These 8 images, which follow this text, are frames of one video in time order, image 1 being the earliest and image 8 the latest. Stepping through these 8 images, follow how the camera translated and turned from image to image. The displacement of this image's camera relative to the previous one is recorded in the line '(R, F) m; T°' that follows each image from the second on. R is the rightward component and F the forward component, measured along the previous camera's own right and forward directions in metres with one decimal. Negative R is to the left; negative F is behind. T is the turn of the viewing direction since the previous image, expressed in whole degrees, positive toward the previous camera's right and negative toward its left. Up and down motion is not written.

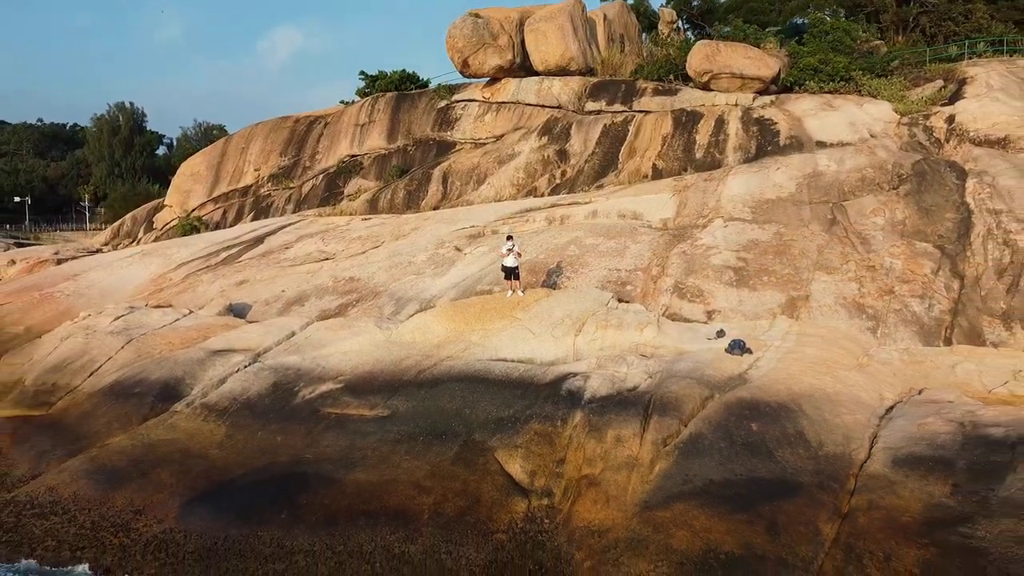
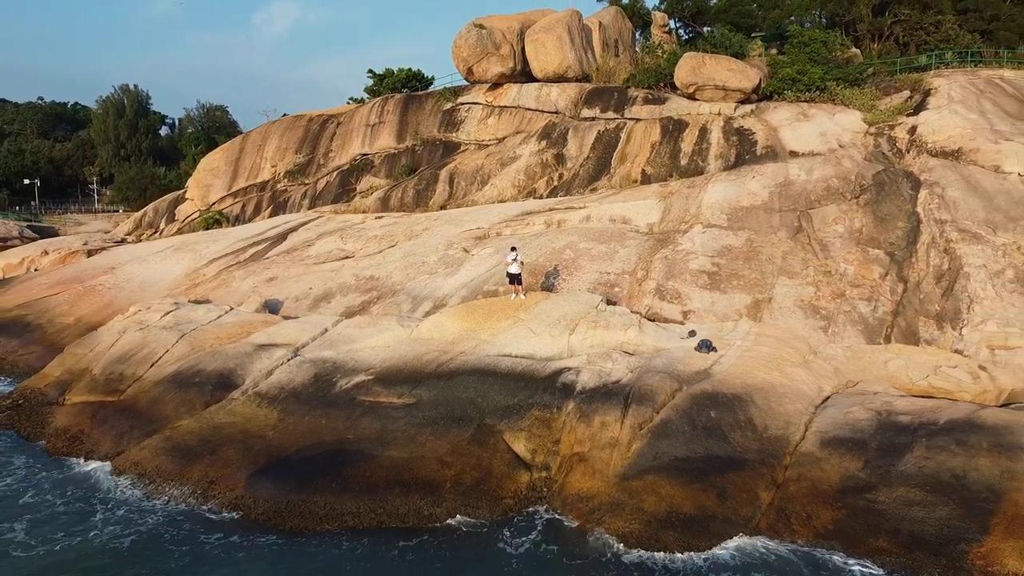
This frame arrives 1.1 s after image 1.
(-0.1, -1.7) m; 0°
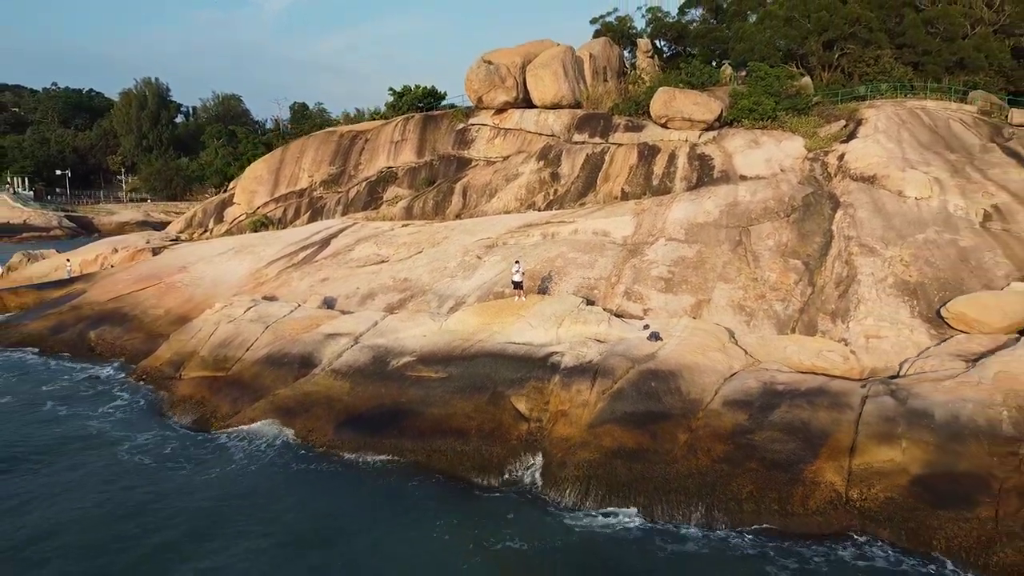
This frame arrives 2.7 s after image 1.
(0.0, -4.1) m; 0°
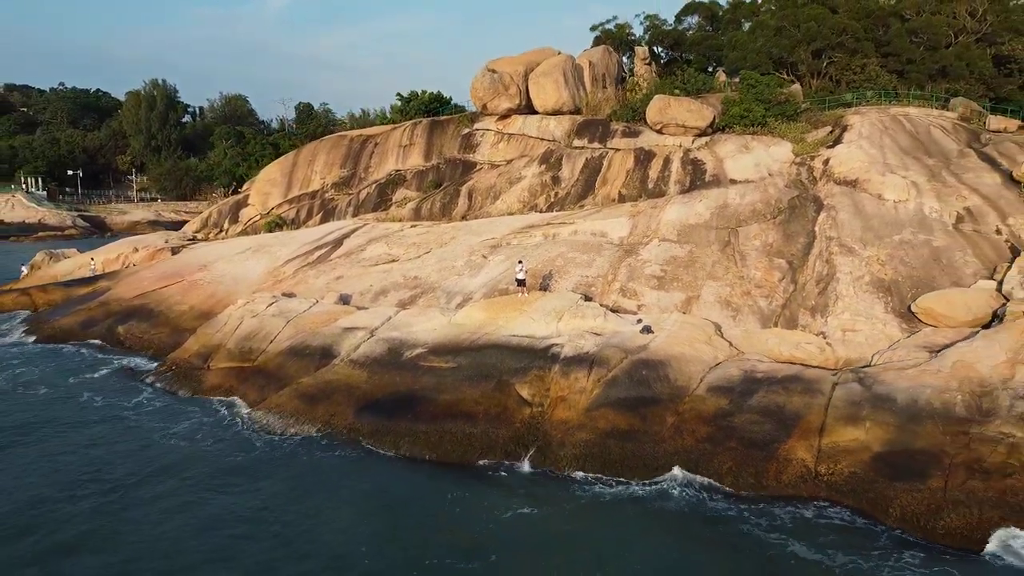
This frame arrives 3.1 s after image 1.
(0.0, -1.3) m; 0°
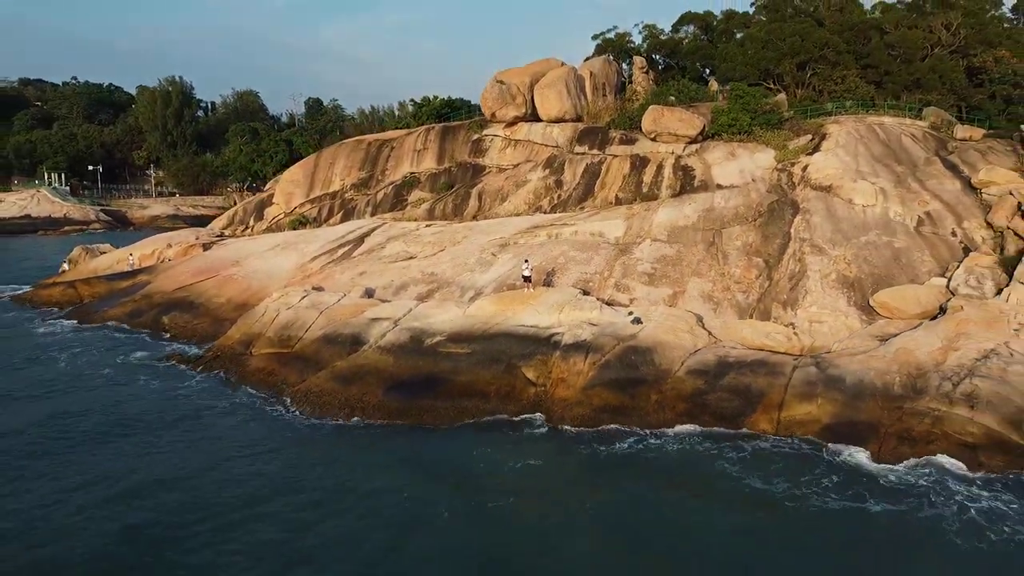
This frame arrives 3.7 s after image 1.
(-0.1, -2.3) m; 0°
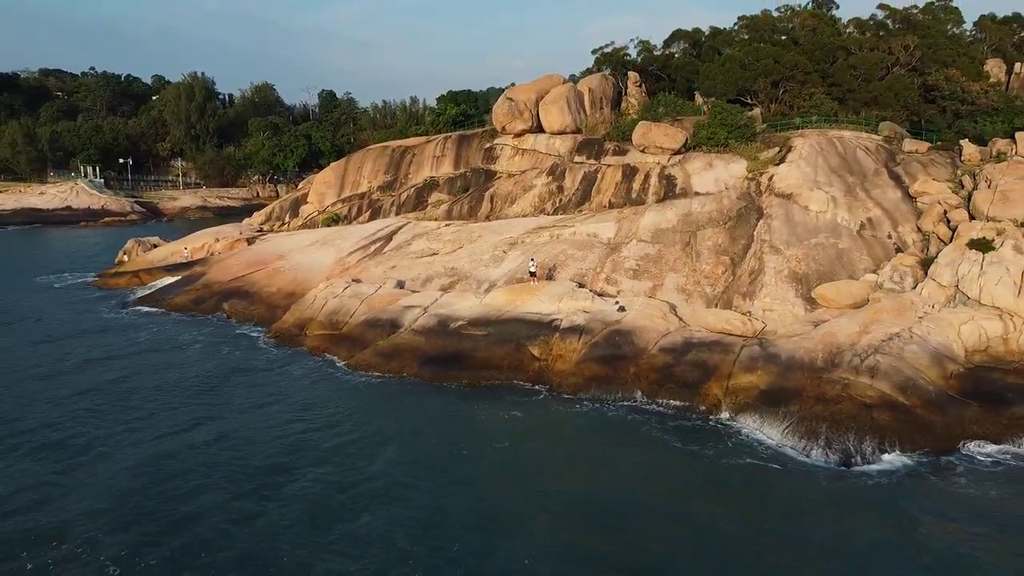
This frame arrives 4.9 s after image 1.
(-0.1, -4.3) m; 0°
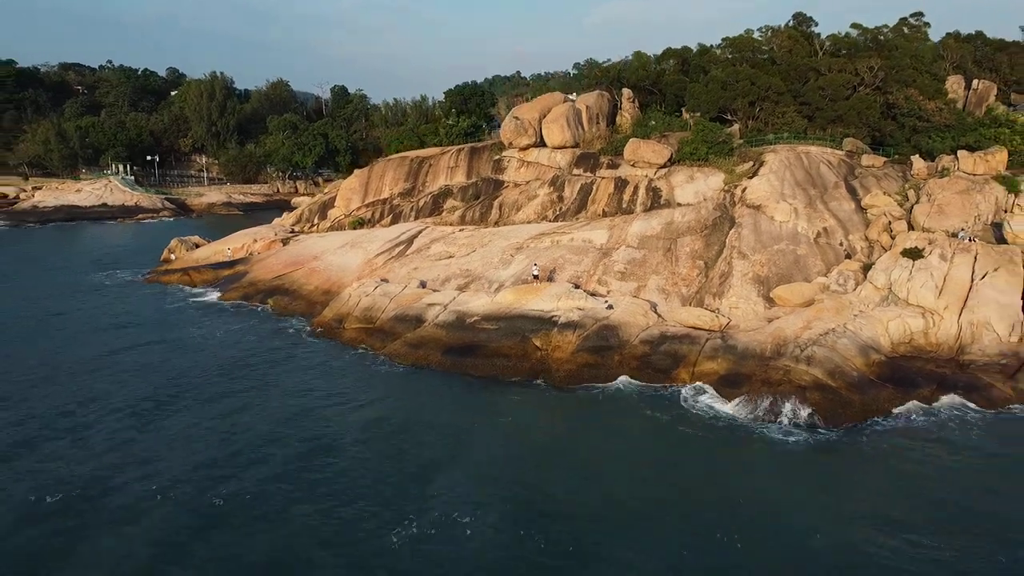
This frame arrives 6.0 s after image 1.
(0.0, -4.4) m; 0°
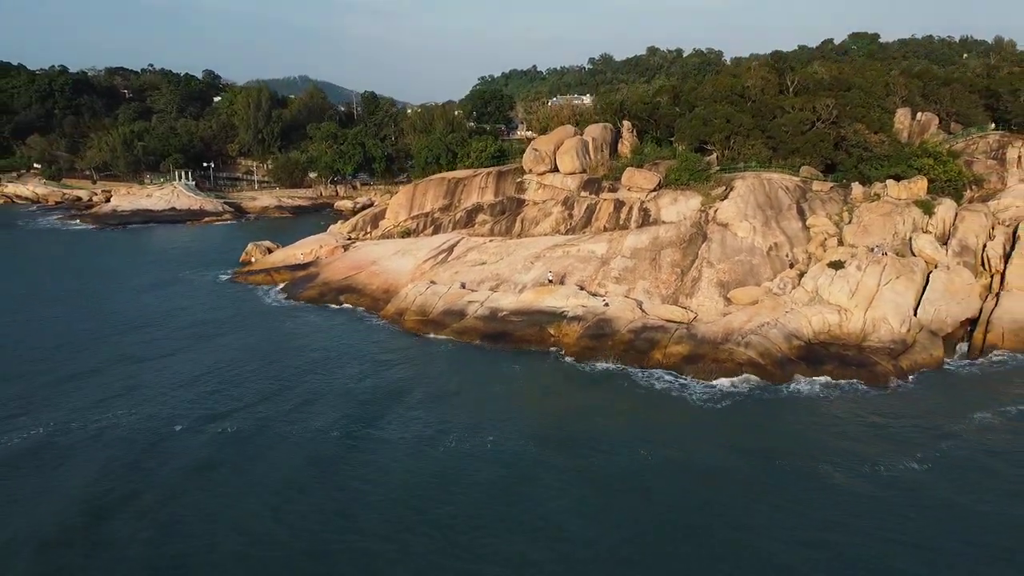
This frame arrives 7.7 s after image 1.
(-0.3, -8.9) m; -1°
